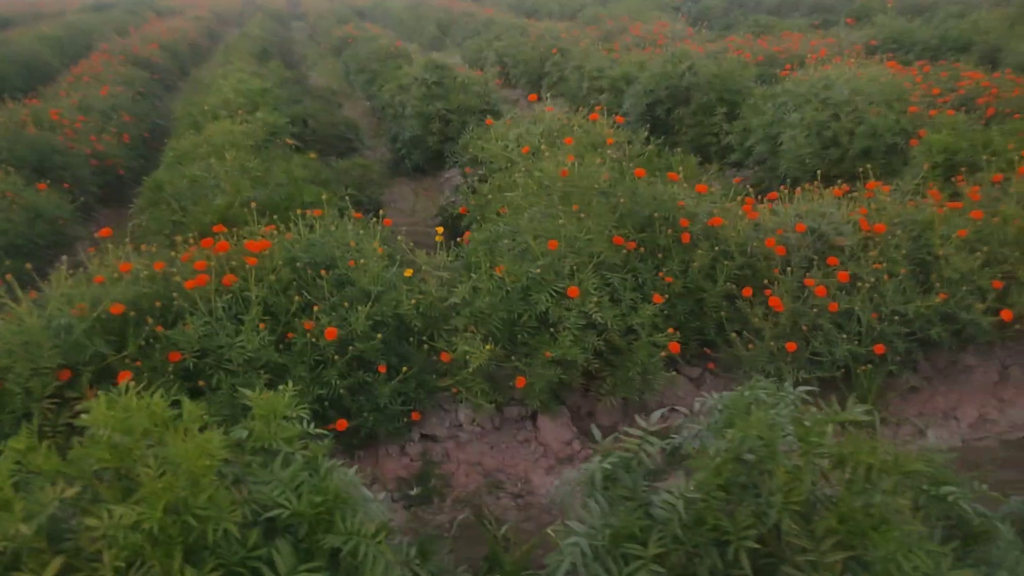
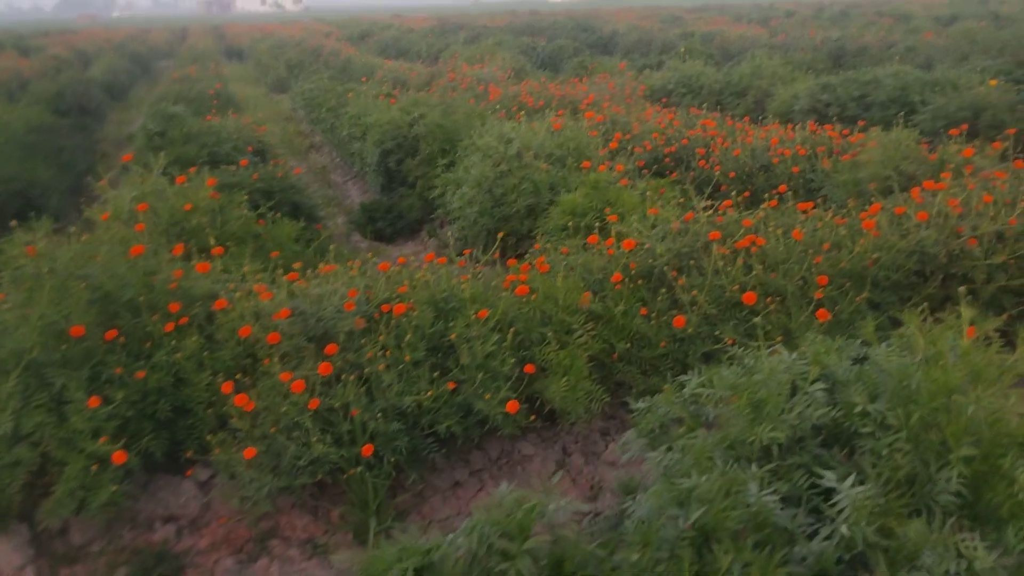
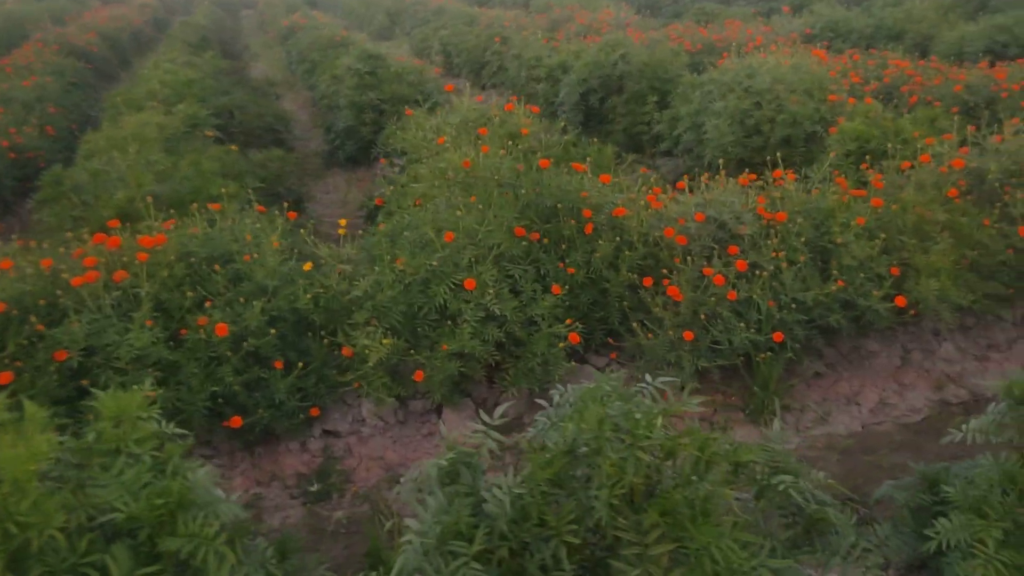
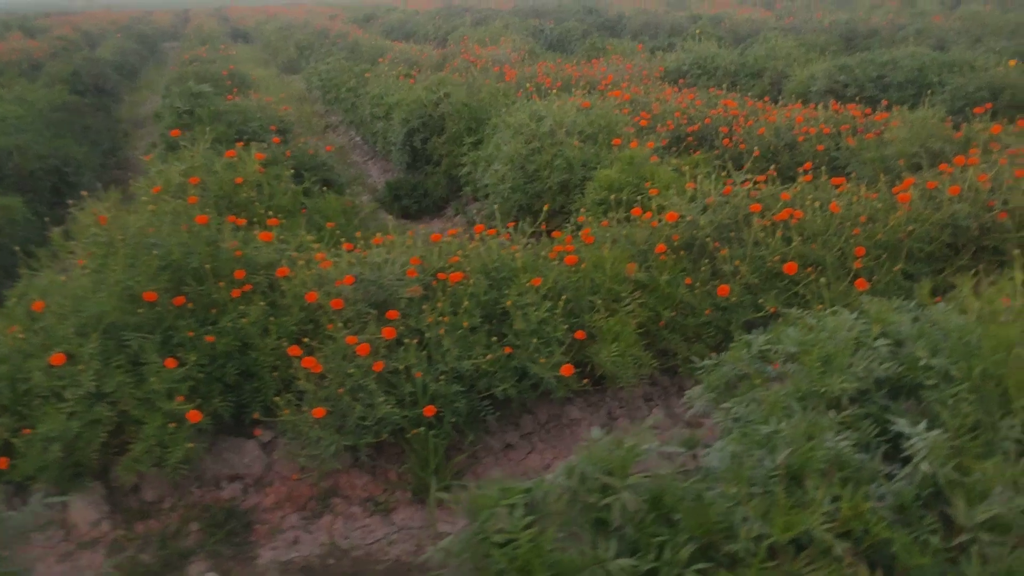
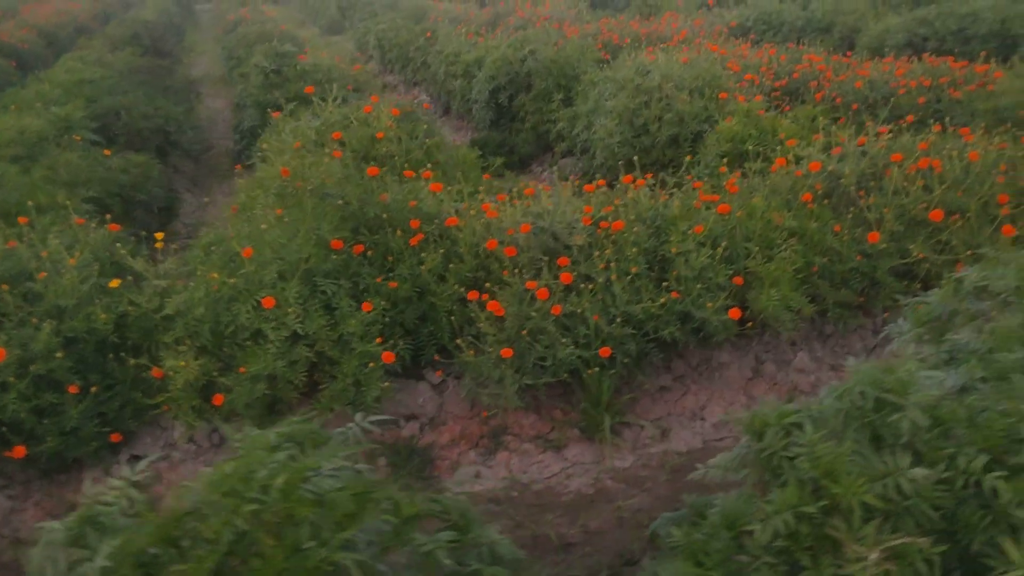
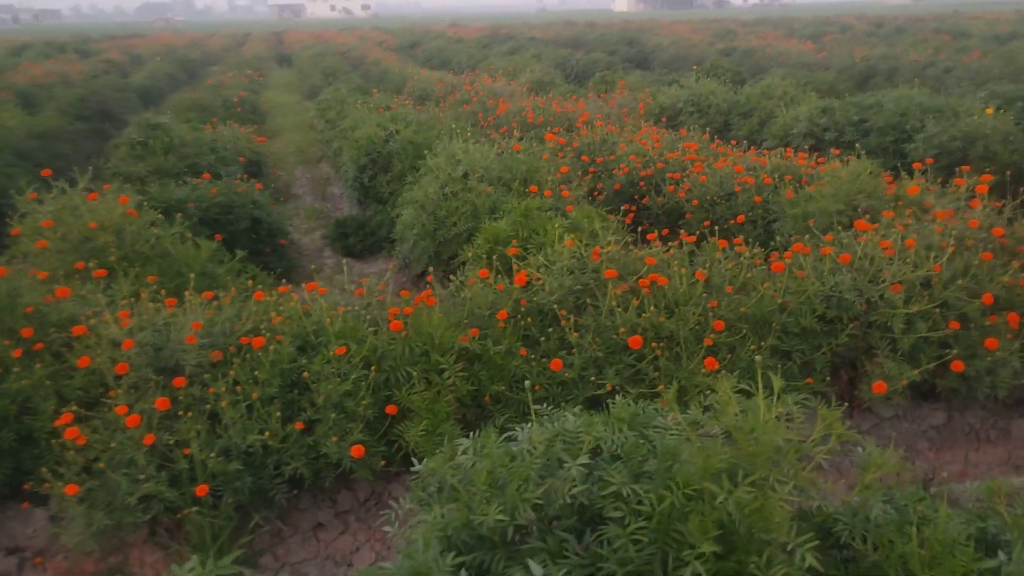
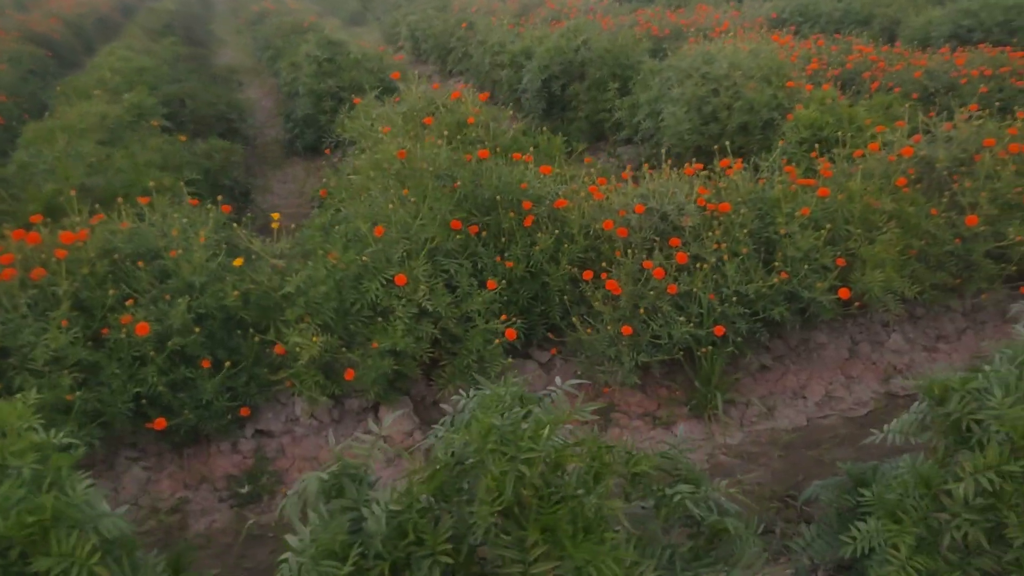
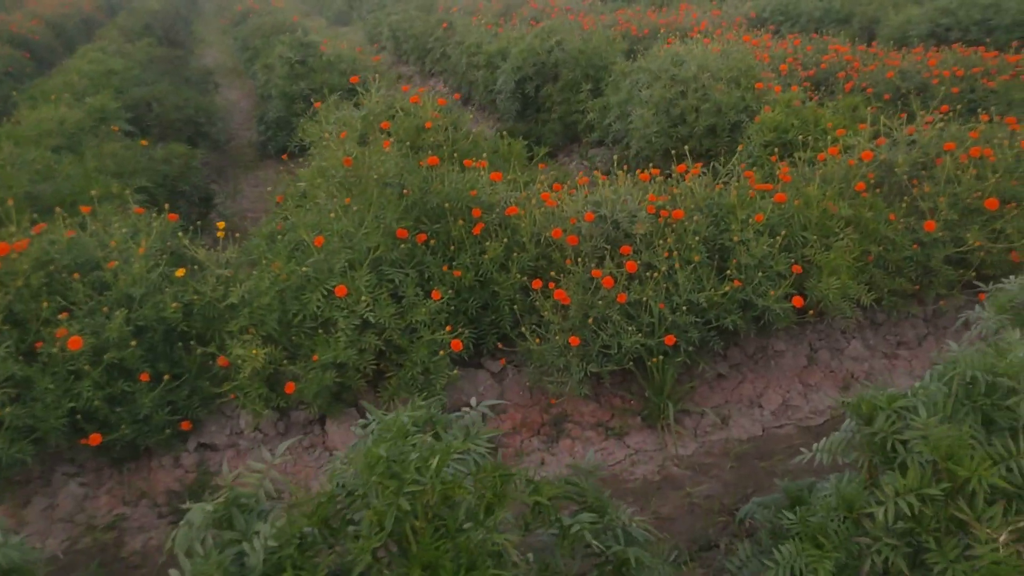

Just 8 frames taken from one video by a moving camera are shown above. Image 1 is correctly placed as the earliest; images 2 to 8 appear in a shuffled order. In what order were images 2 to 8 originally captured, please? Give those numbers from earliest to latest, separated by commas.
3, 7, 8, 5, 4, 2, 6
